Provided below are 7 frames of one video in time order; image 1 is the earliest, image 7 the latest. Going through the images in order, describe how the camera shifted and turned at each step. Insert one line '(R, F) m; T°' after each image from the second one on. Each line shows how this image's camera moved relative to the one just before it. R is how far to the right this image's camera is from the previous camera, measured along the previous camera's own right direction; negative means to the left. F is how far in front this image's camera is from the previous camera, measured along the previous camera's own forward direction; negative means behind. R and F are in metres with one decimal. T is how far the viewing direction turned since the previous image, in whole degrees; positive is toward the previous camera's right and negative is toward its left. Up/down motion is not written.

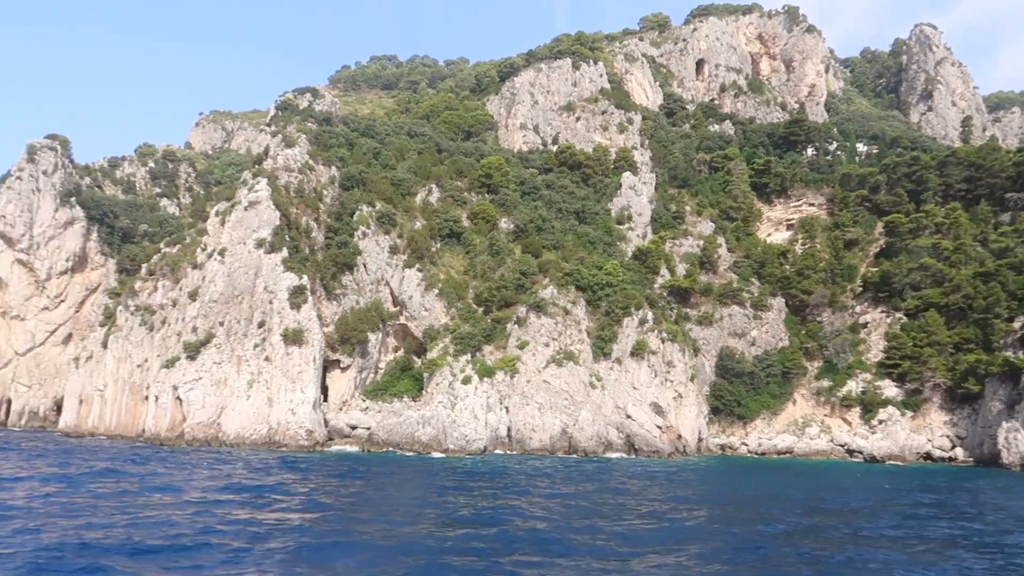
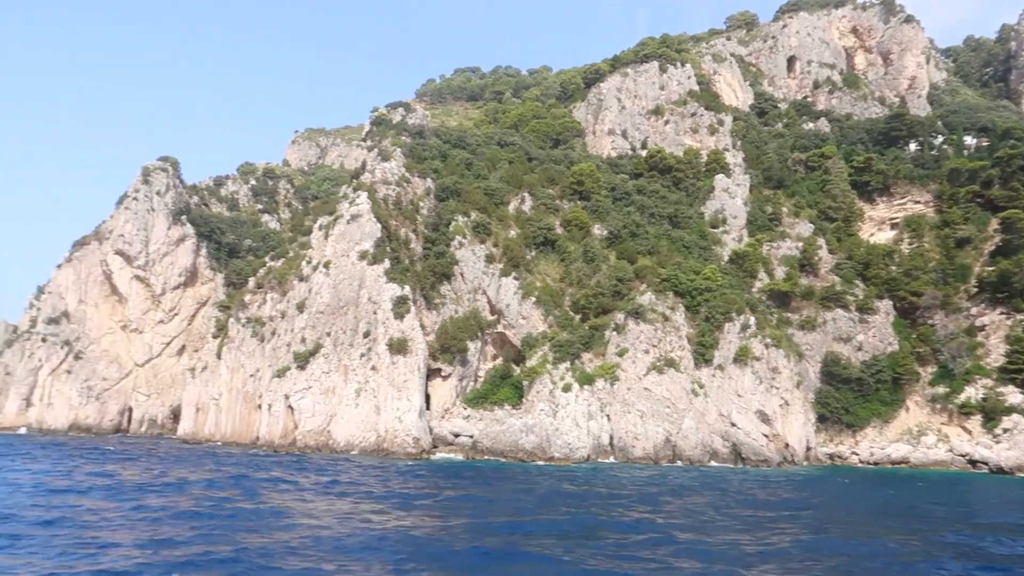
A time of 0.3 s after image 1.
(-0.9, 0.0) m; -6°
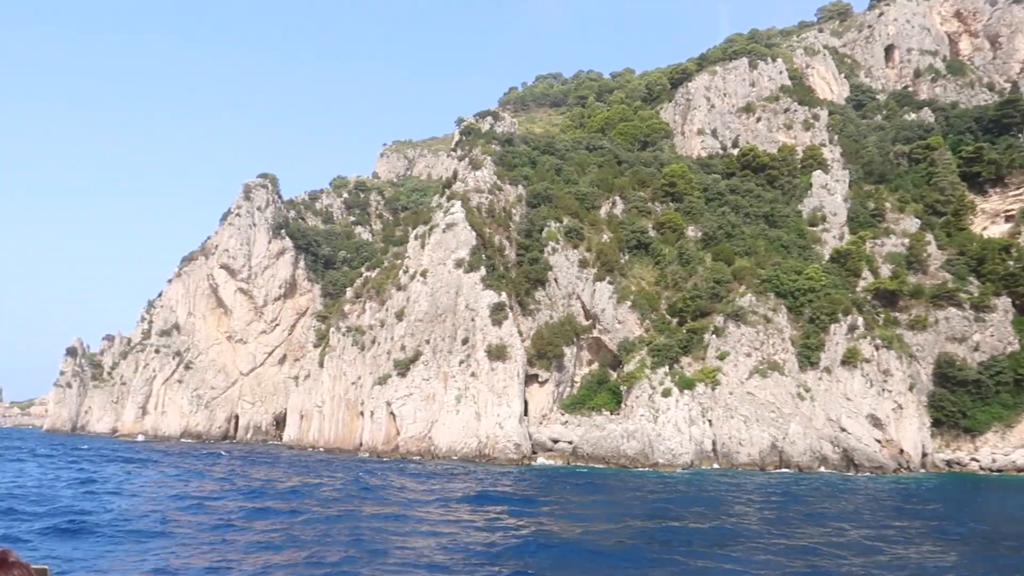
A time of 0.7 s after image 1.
(-0.7, +0.1) m; -6°
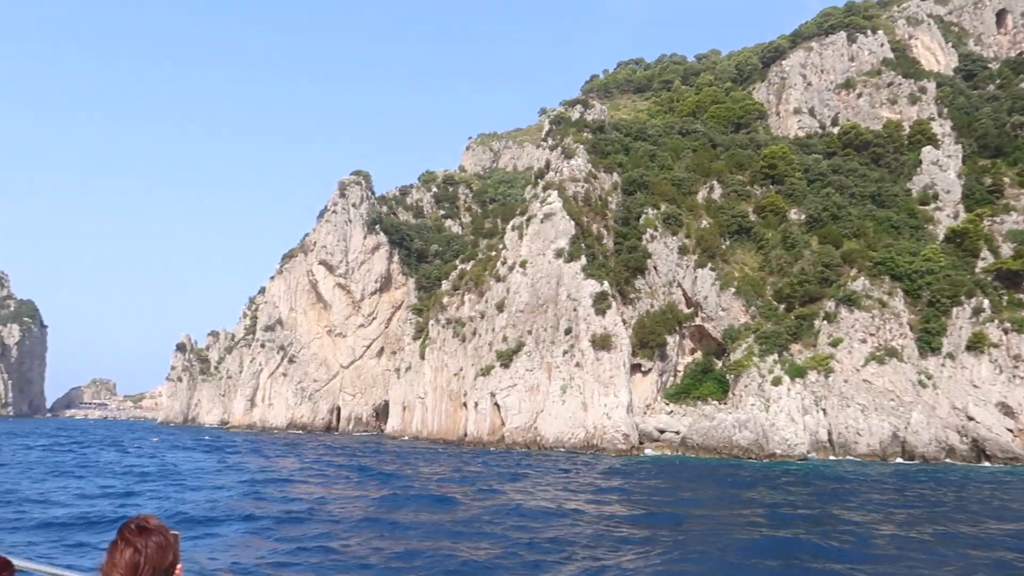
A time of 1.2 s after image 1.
(-1.1, +0.2) m; -6°
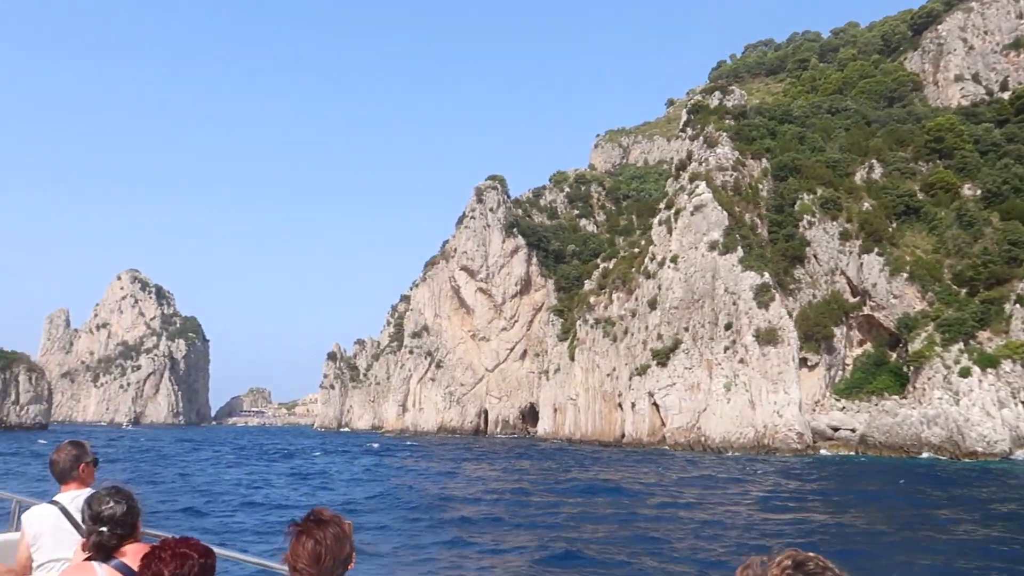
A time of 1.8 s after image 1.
(-1.4, +0.4) m; -9°
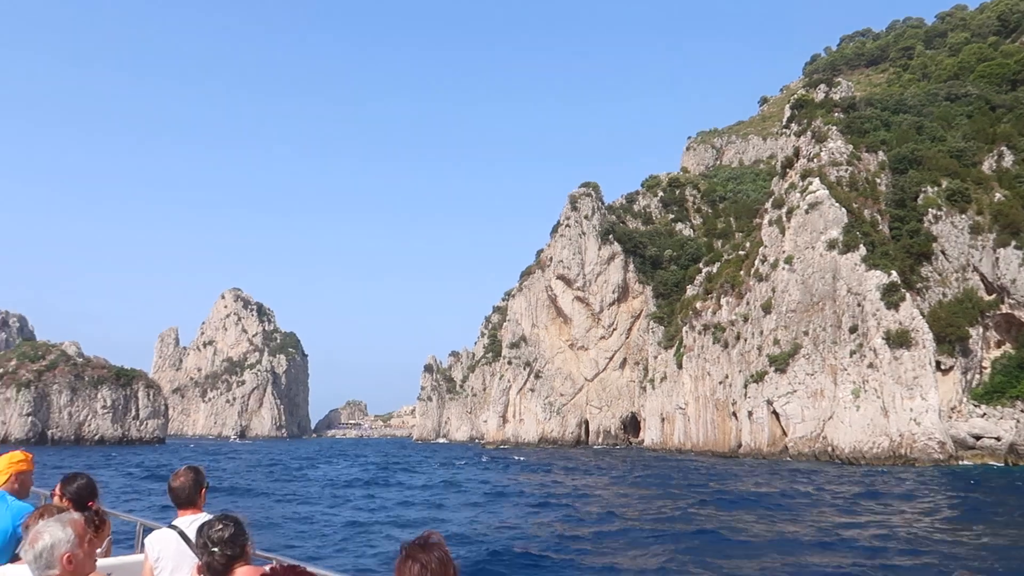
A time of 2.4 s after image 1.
(-1.0, +0.7) m; -6°
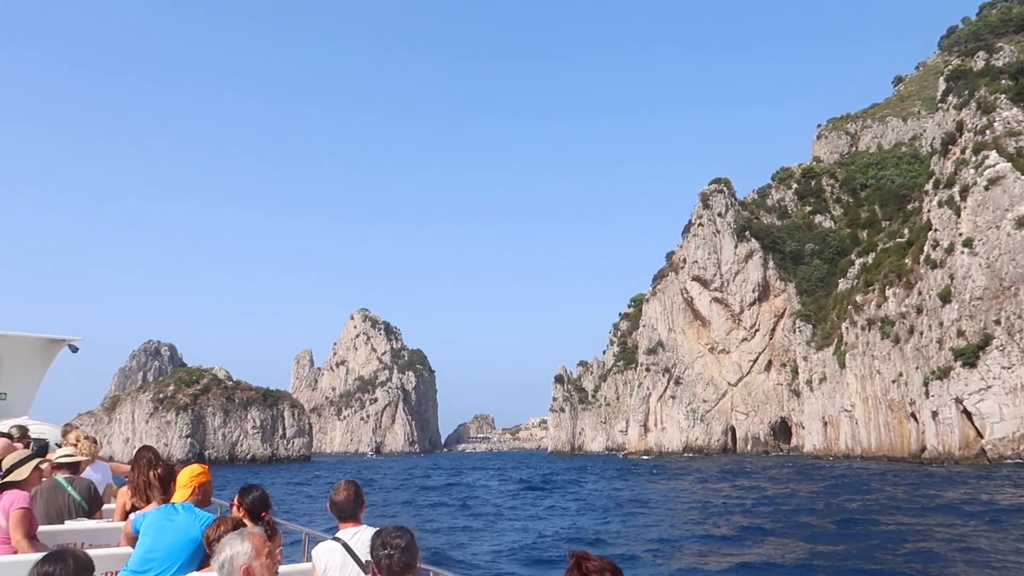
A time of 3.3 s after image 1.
(-1.6, +1.1) m; -8°
